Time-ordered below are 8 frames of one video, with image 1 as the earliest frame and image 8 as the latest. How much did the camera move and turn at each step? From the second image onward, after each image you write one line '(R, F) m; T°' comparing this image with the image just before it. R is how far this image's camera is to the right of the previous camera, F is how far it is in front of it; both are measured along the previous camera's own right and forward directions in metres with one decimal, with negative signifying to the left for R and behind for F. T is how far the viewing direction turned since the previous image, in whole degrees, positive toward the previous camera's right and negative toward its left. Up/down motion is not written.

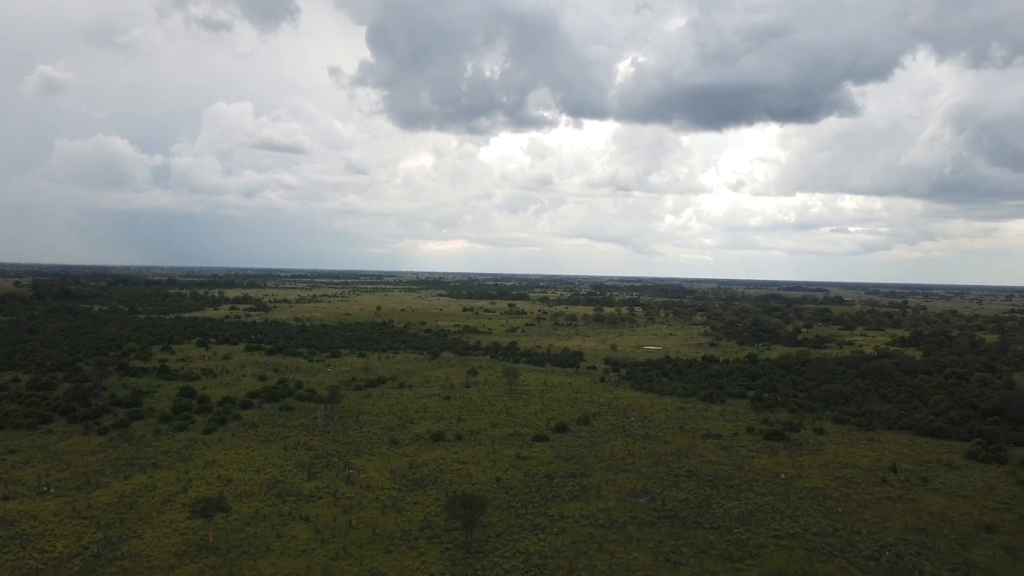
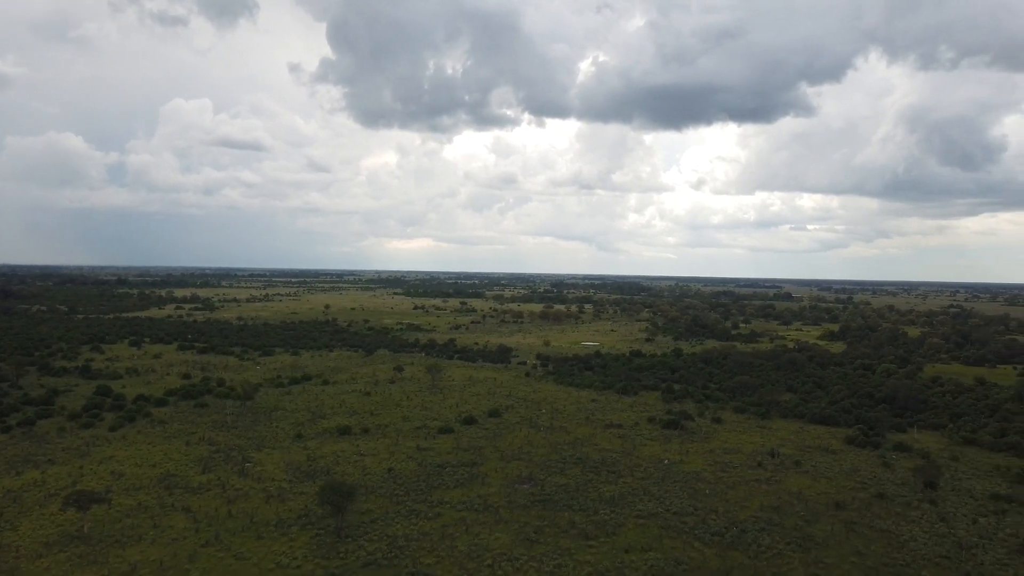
(+2.8, -1.1) m; +3°
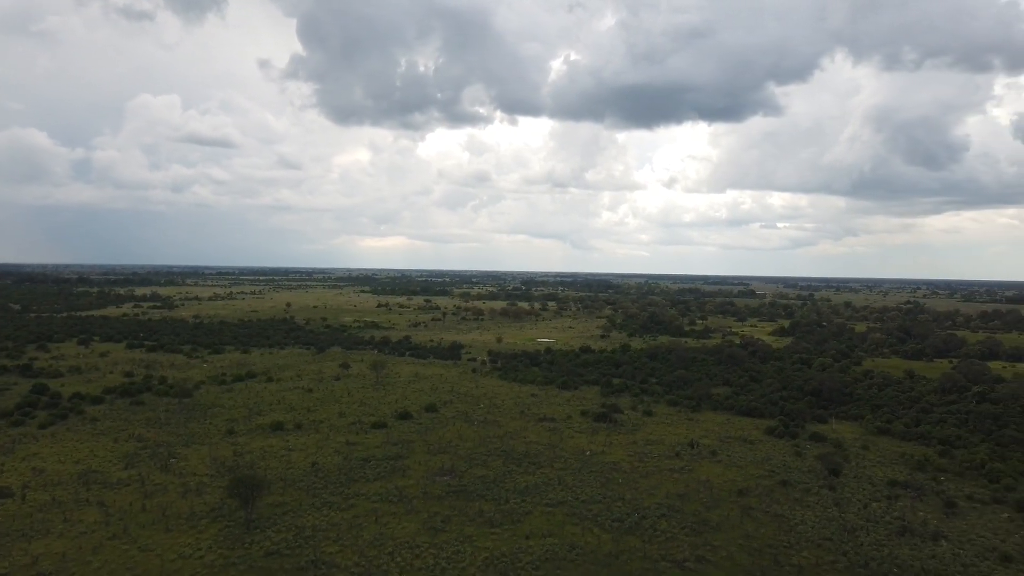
(+2.0, -0.7) m; +2°
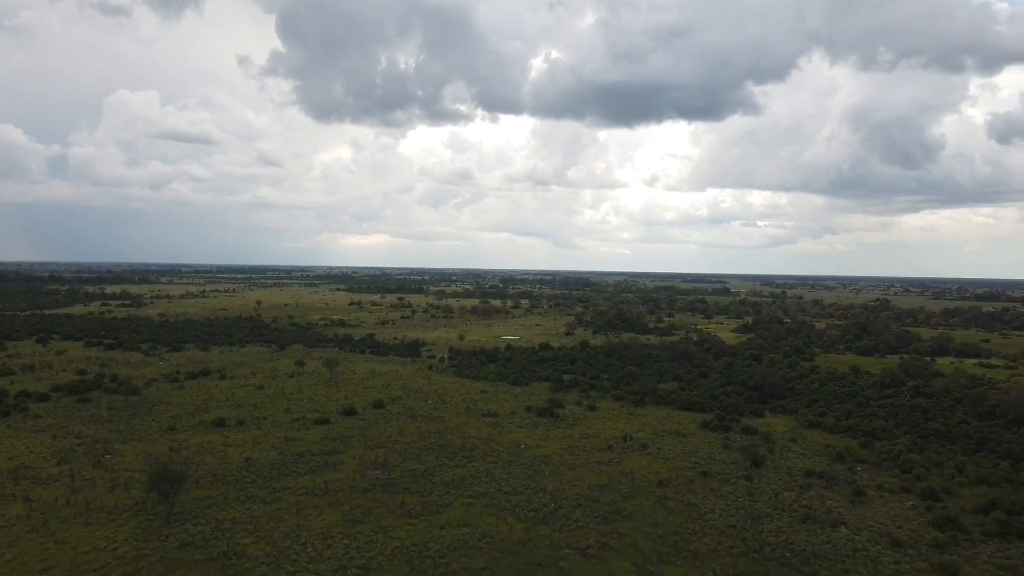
(+2.0, -0.6) m; +1°
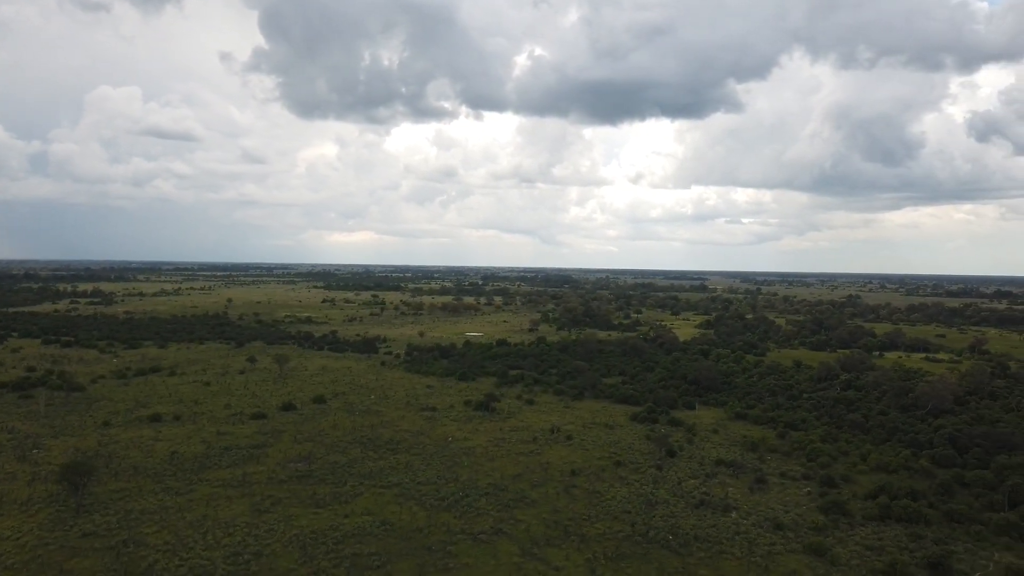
(+2.5, -0.7) m; +1°
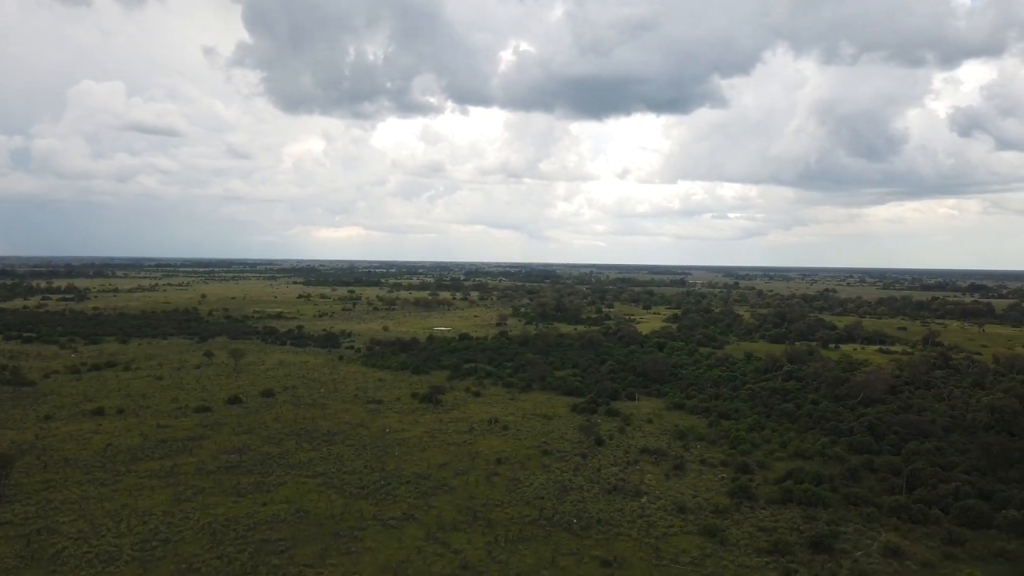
(+2.3, -0.6) m; +1°
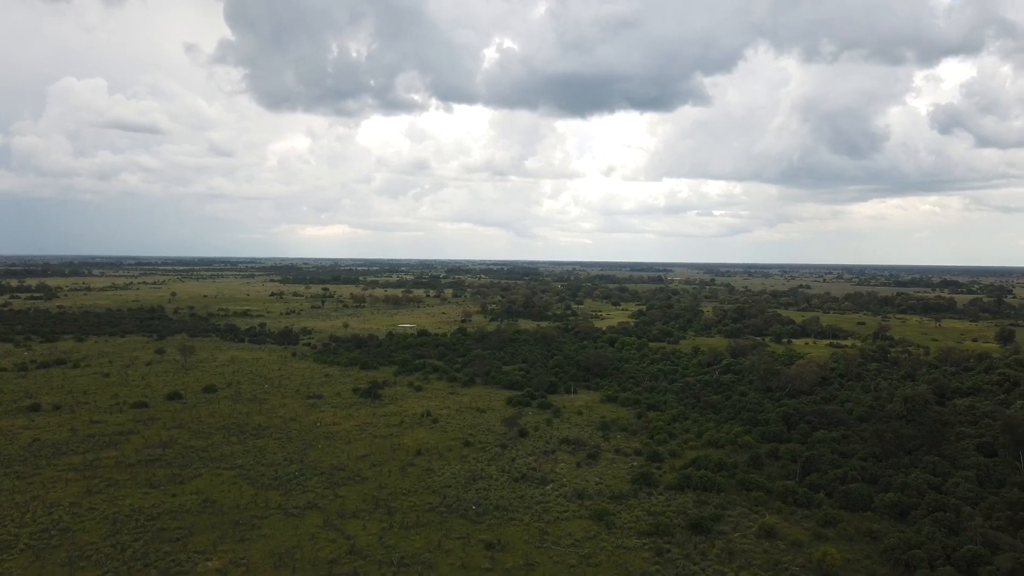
(+2.6, -0.6) m; +1°
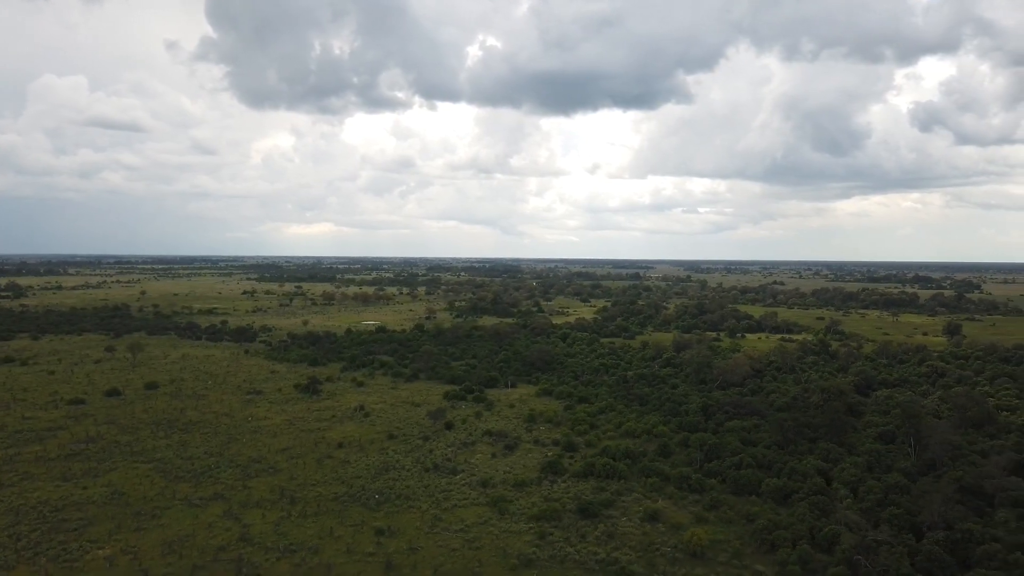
(+2.6, -0.6) m; +1°
